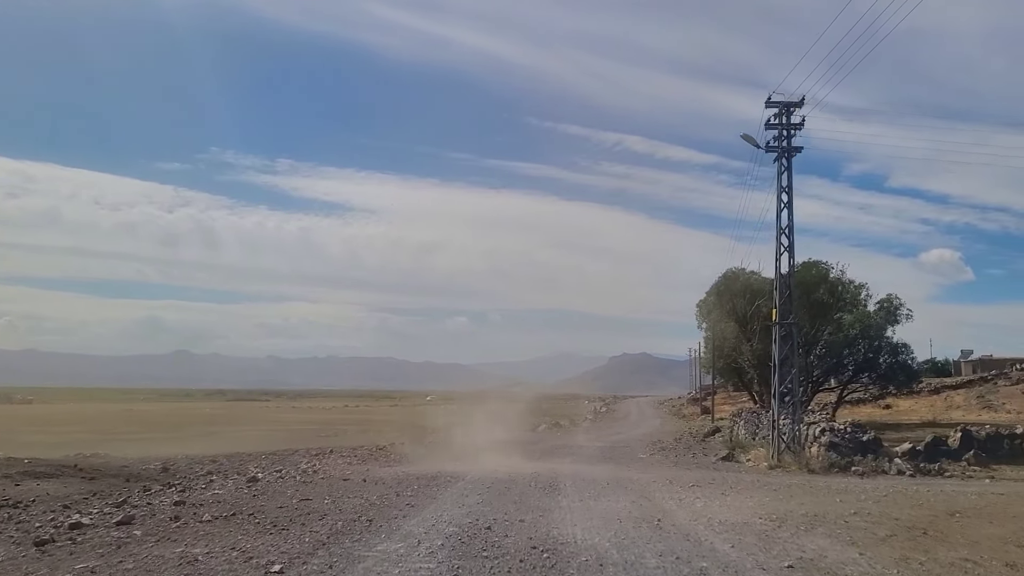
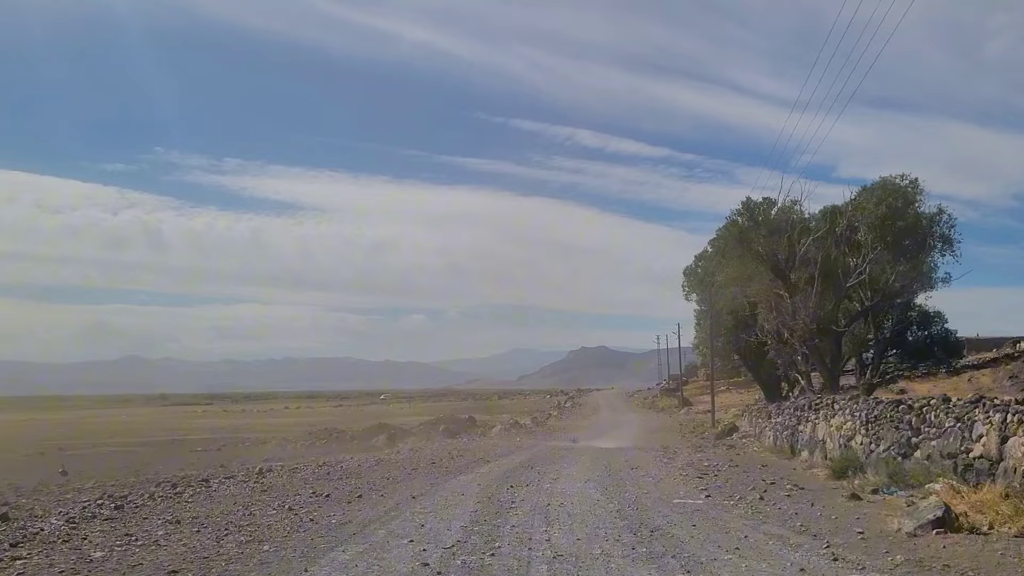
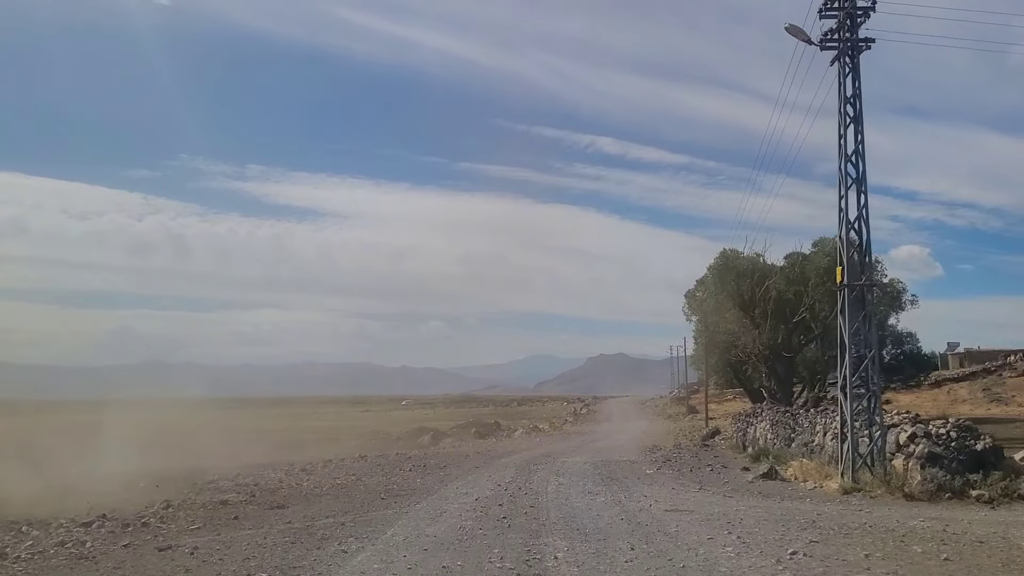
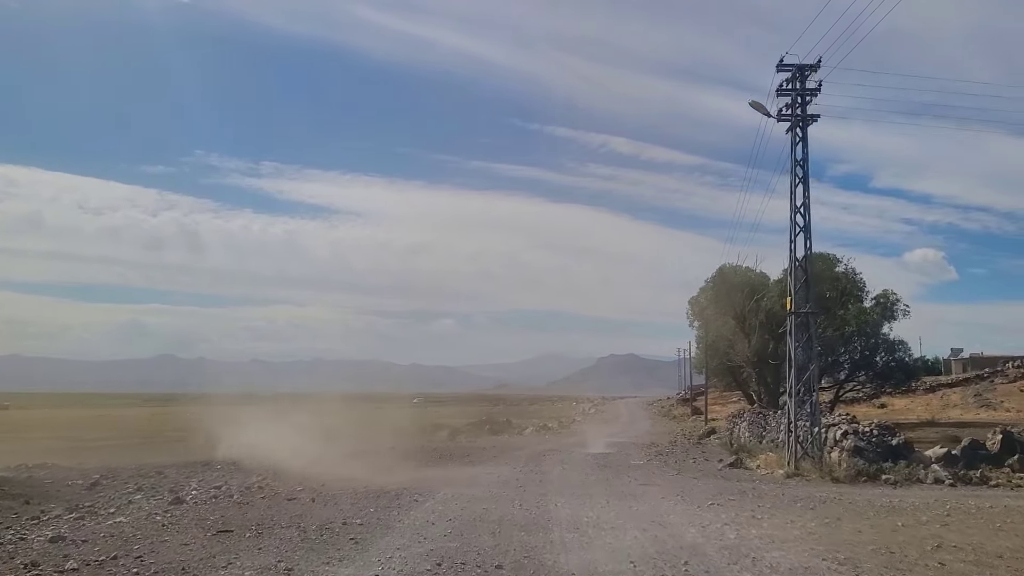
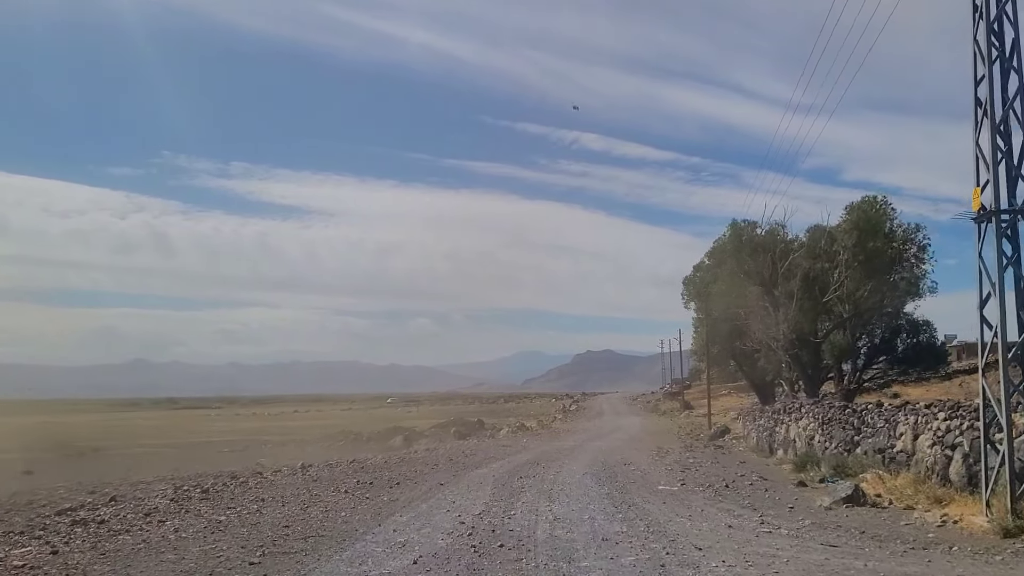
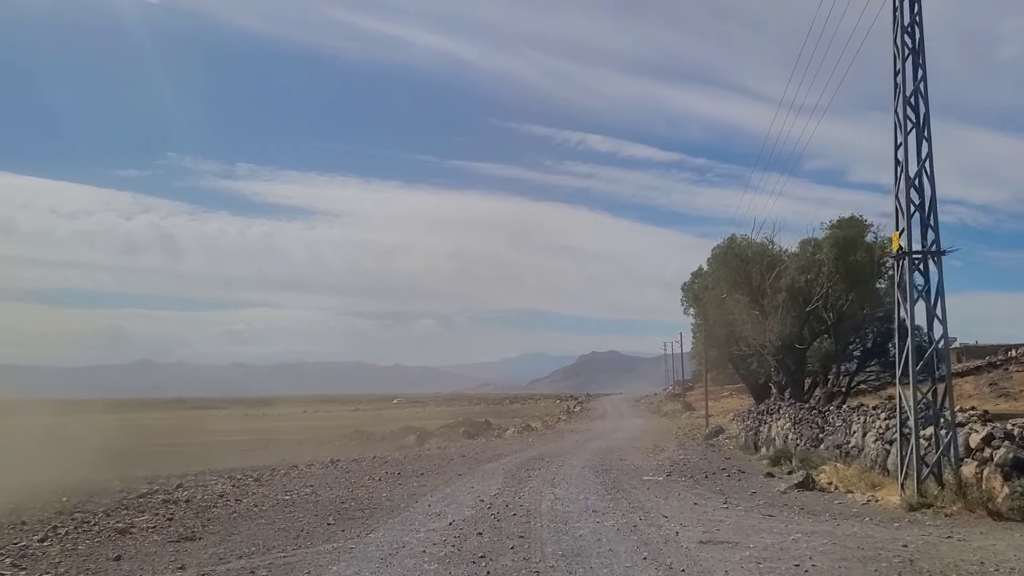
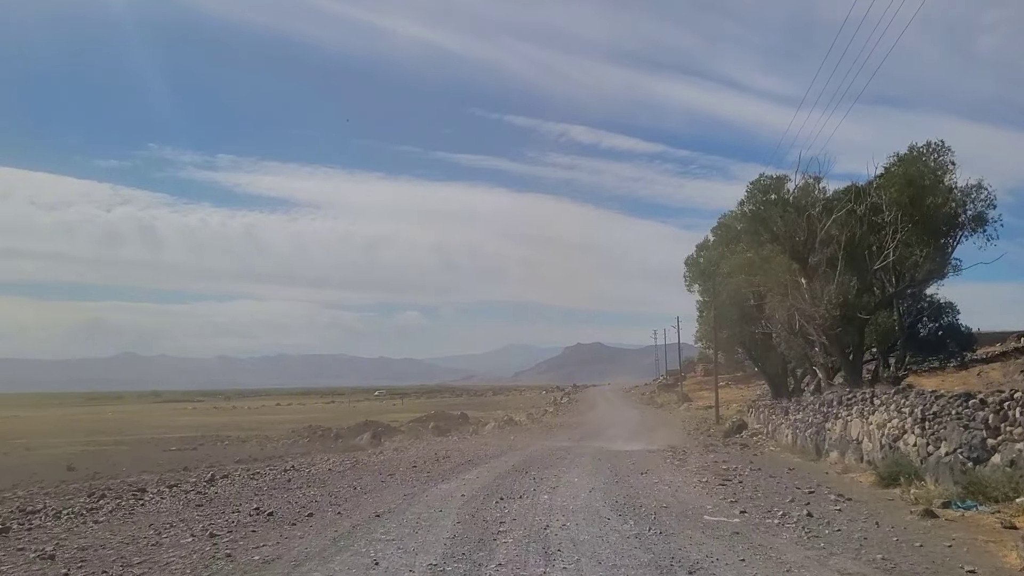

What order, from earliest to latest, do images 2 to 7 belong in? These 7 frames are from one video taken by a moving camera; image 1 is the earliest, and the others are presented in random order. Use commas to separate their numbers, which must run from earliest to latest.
4, 3, 6, 5, 2, 7
